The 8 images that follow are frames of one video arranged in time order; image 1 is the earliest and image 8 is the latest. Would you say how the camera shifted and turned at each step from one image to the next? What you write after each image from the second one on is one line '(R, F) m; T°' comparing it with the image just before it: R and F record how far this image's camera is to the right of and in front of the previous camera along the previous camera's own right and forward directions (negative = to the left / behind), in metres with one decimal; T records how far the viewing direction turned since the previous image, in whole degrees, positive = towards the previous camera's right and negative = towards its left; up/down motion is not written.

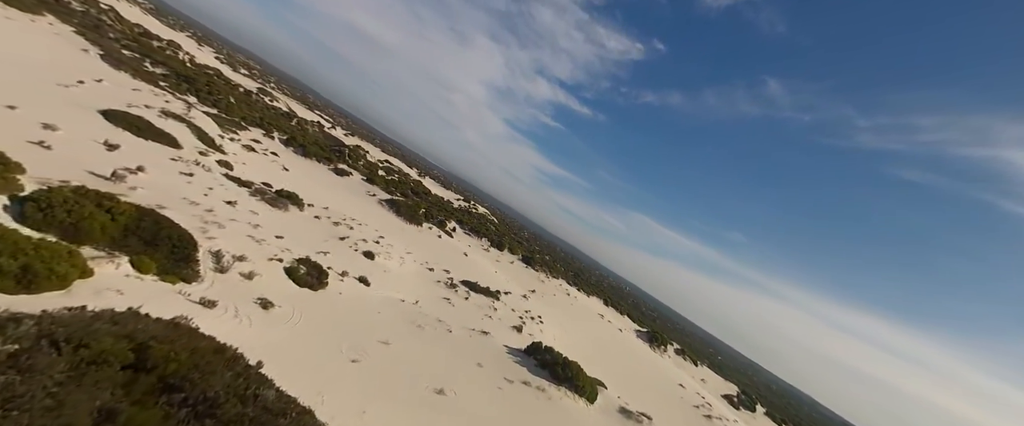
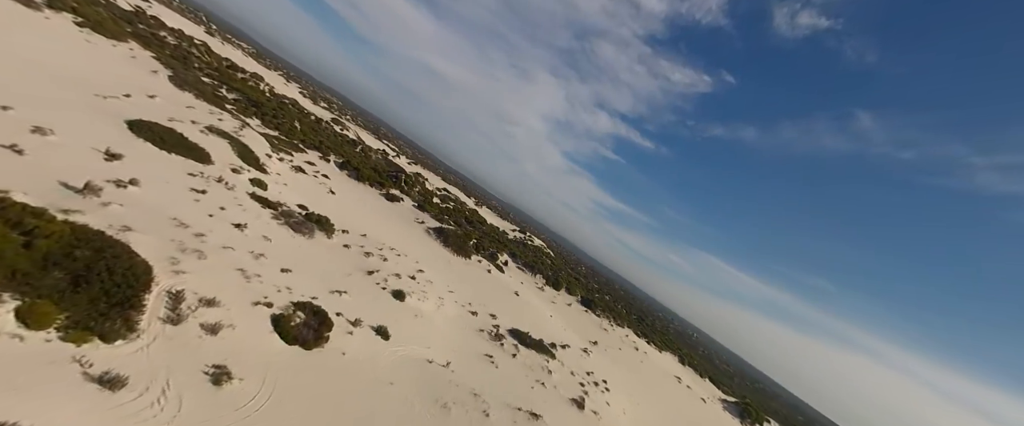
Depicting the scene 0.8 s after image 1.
(-0.3, +4.3) m; -8°
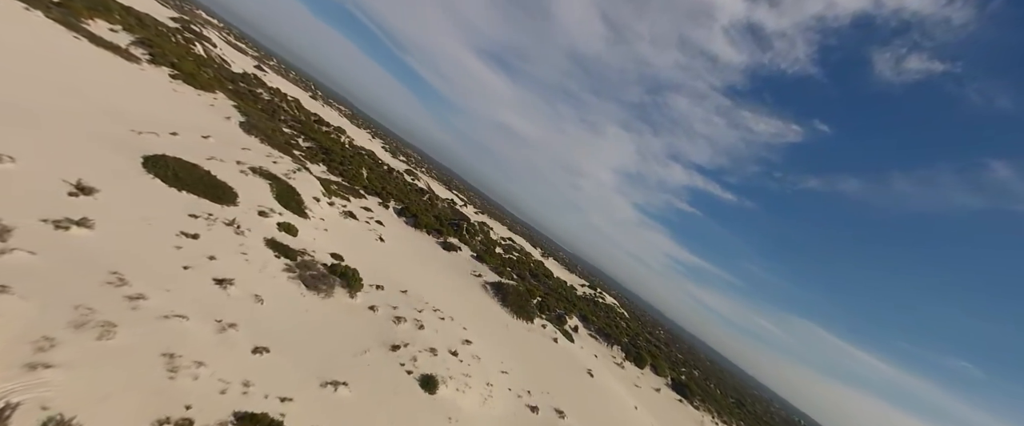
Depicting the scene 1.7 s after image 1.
(-0.3, +4.9) m; -10°
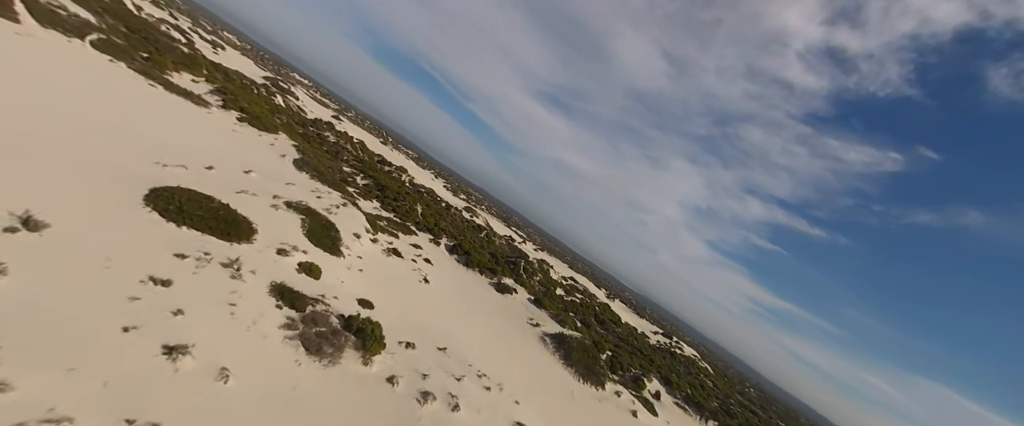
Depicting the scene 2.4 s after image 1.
(-0.1, +3.9) m; -9°
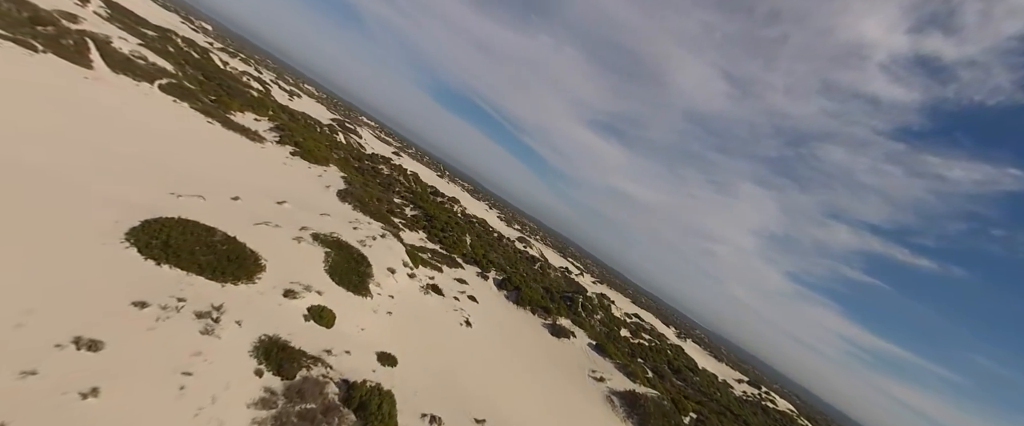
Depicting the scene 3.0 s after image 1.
(0.0, +3.4) m; -8°
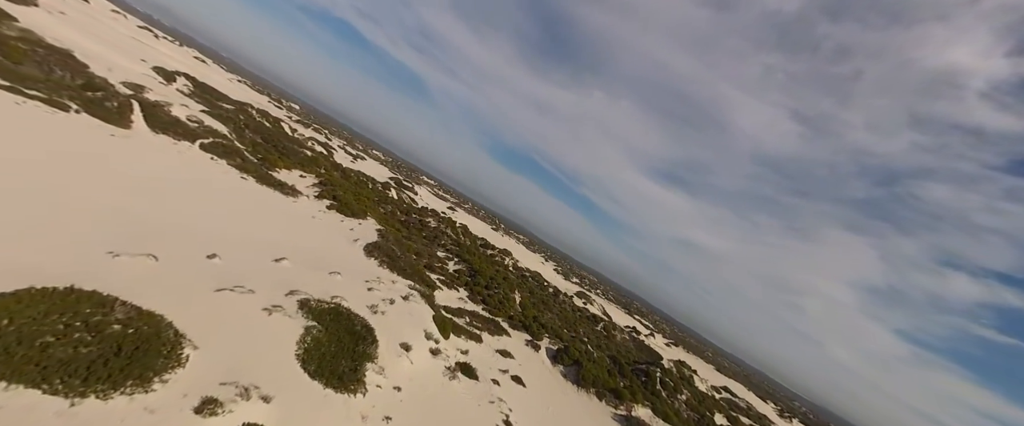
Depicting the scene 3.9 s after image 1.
(+0.2, +5.0) m; -8°
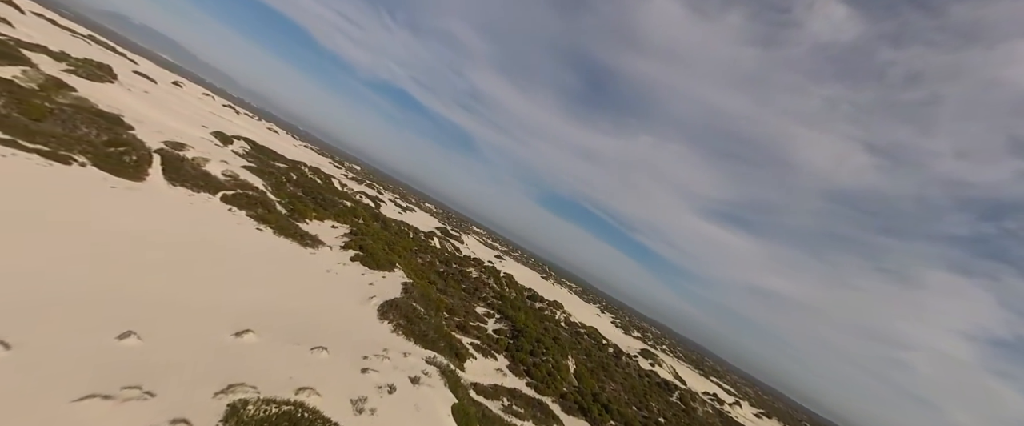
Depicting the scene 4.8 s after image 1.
(+0.3, +4.9) m; -7°
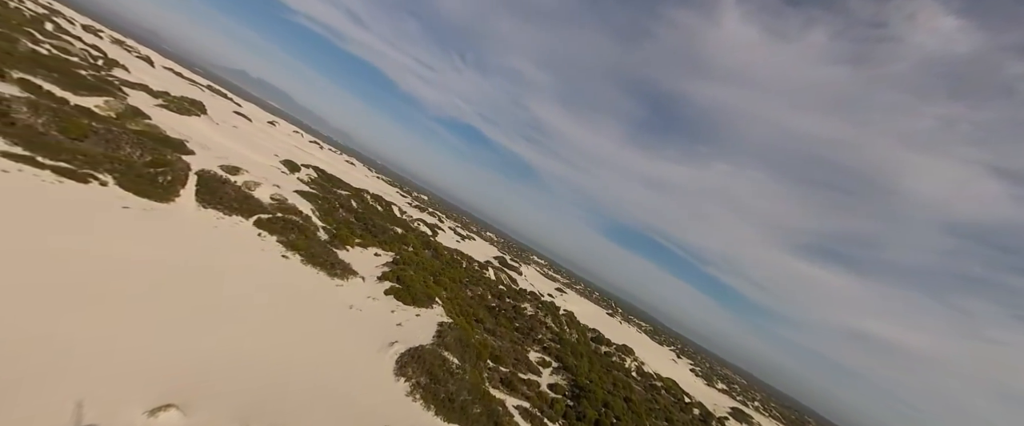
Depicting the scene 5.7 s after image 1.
(+0.2, +4.8) m; -9°
